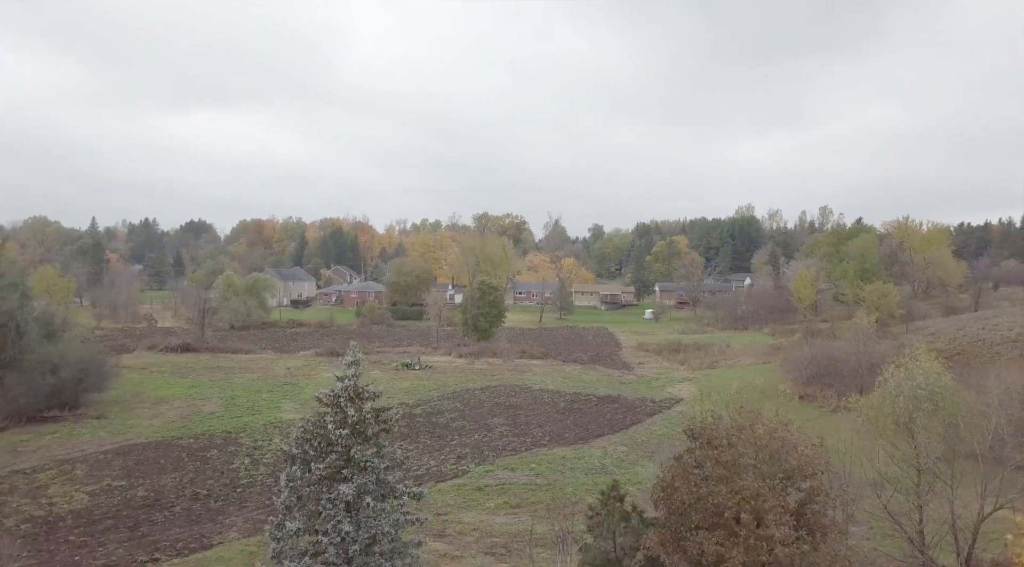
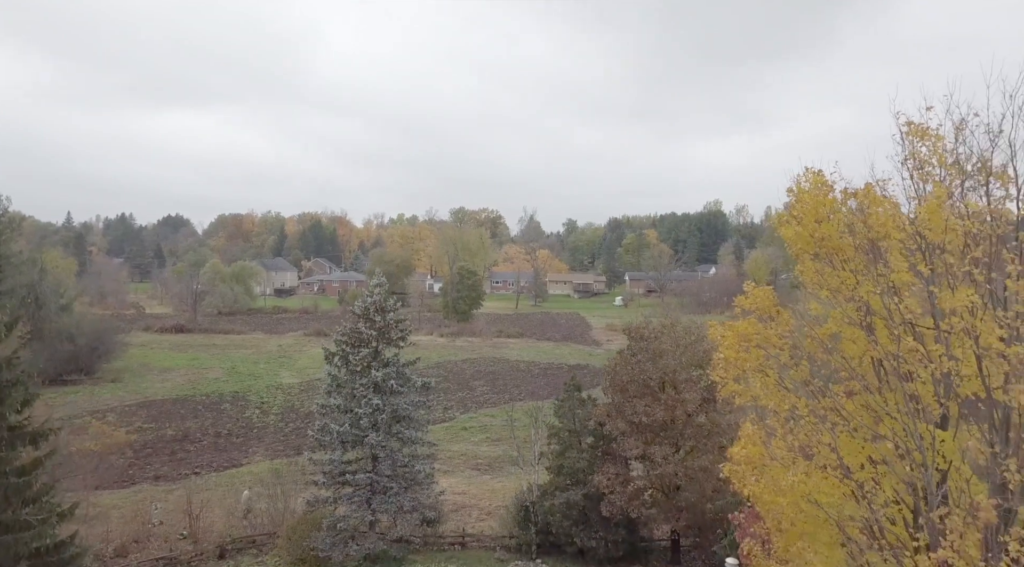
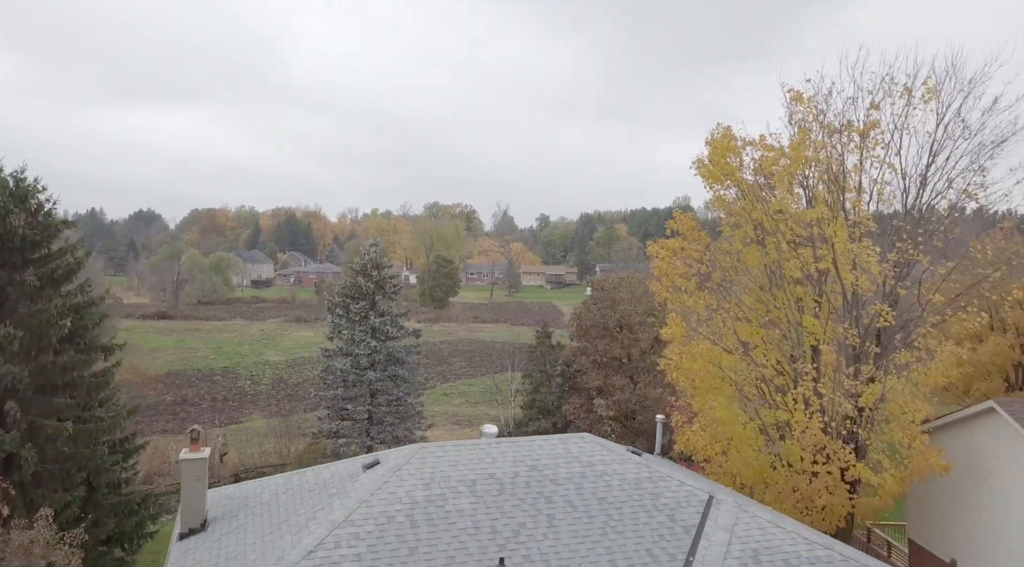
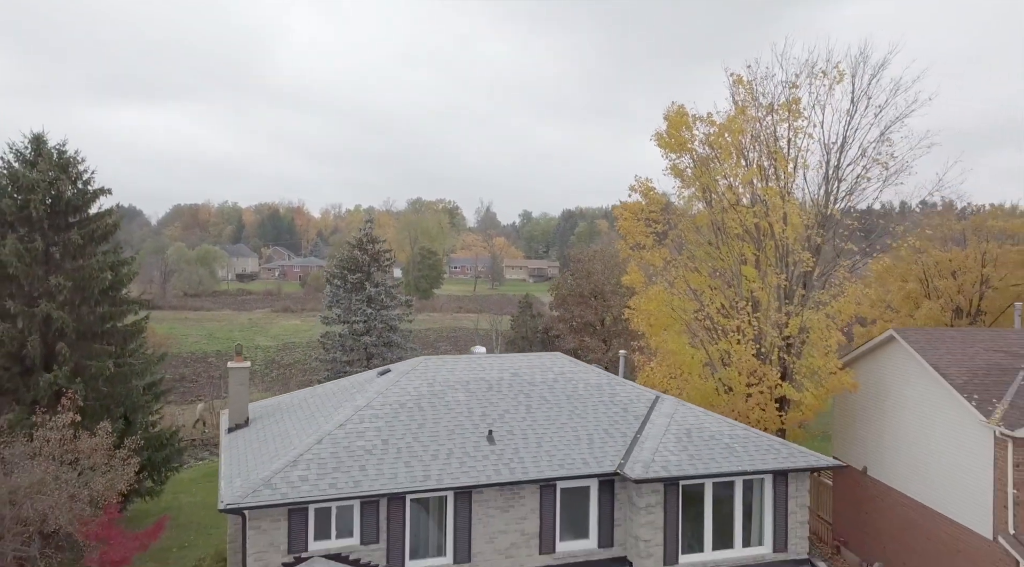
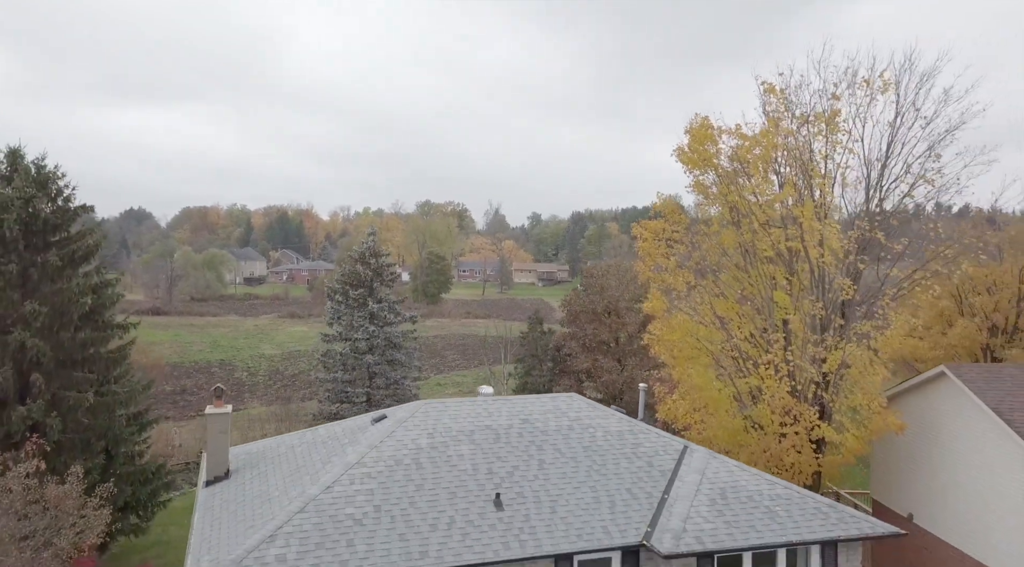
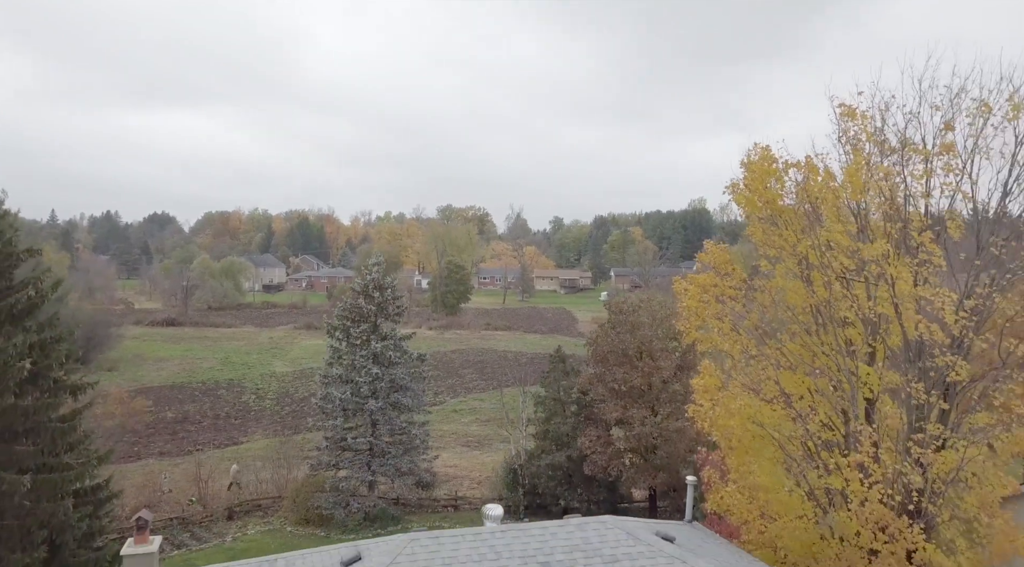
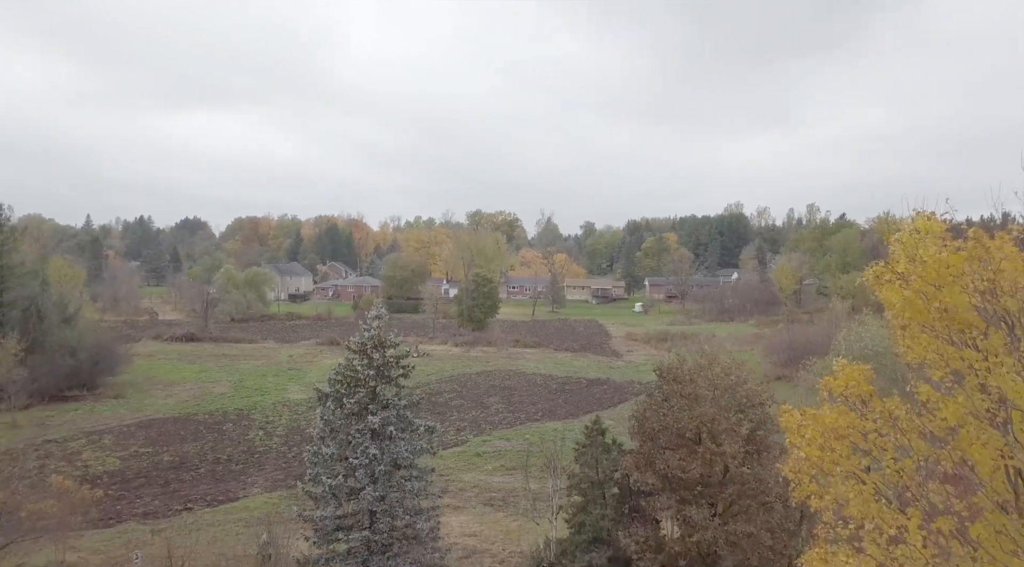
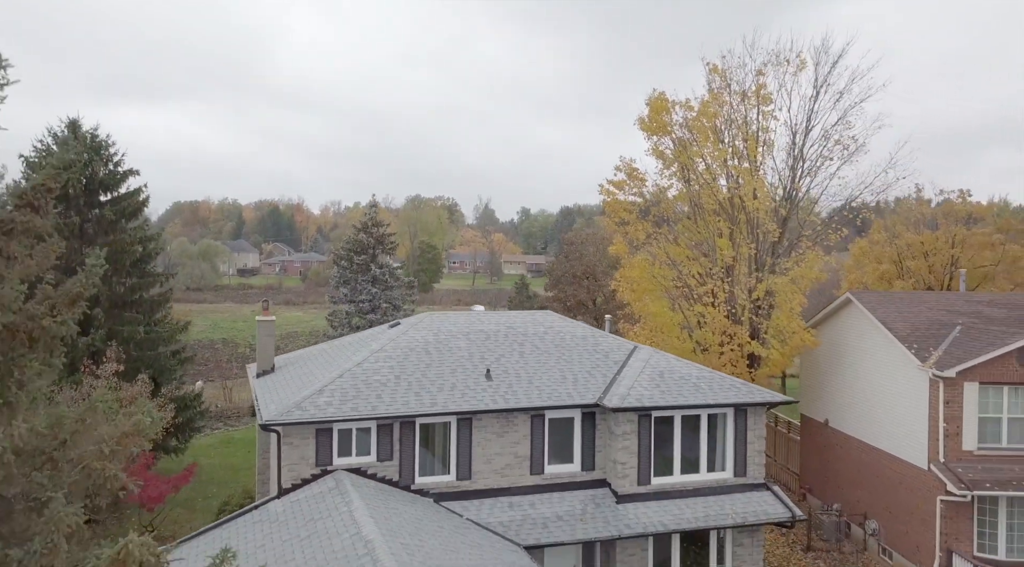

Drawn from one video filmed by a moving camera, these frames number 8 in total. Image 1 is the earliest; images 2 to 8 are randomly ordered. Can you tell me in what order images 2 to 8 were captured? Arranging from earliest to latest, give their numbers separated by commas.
7, 2, 6, 3, 5, 4, 8
